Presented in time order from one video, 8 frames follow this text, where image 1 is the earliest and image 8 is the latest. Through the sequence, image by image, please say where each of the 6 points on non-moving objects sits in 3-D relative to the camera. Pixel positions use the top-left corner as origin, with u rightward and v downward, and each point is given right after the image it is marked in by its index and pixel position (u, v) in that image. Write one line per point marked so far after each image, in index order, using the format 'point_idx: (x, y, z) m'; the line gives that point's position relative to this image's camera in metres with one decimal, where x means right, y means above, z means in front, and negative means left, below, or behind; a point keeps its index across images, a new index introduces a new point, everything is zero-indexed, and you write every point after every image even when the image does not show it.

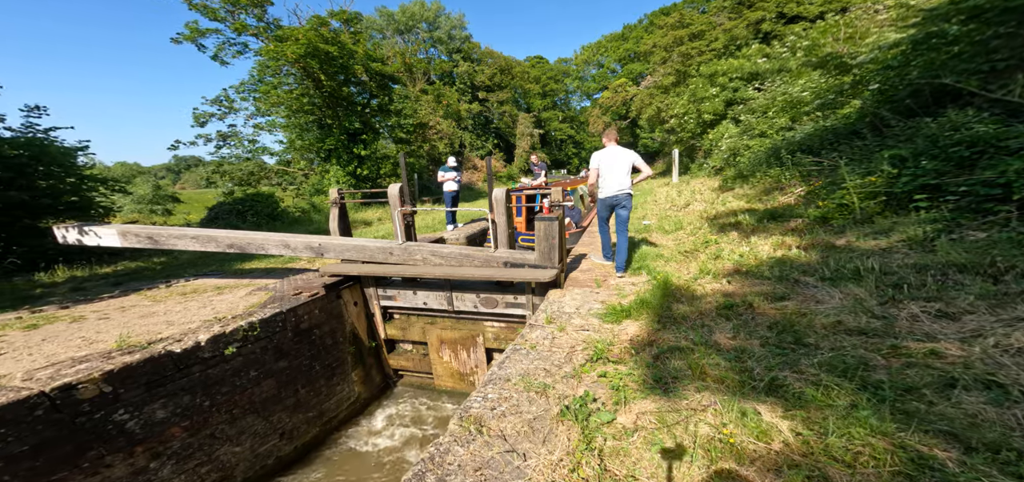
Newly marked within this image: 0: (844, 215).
0: (+4.3, +0.4, +5.1) m
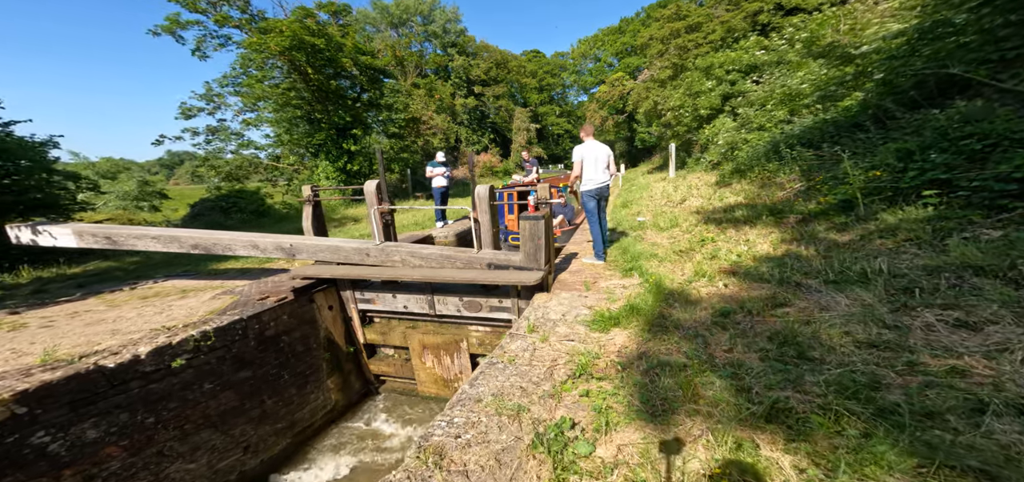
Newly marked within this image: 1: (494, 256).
0: (+4.1, +0.4, +4.9) m
1: (-0.2, -0.2, +4.5) m
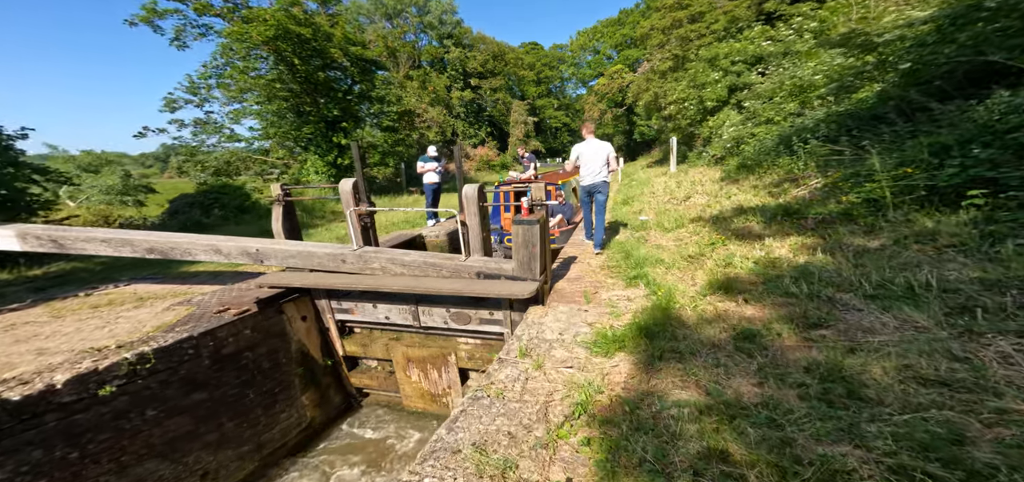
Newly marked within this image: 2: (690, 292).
0: (+4.0, +0.3, +4.4) m
1: (-0.3, -0.2, +4.0) m
2: (+1.6, -0.5, +3.7) m
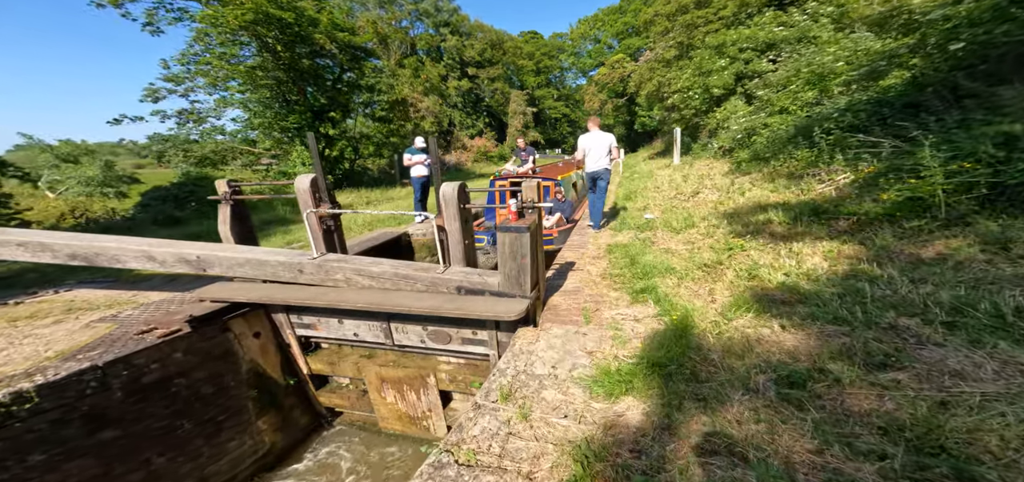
0: (+3.9, +0.3, +3.8) m
1: (-0.4, -0.3, +3.4) m
2: (+1.5, -0.6, +3.0) m
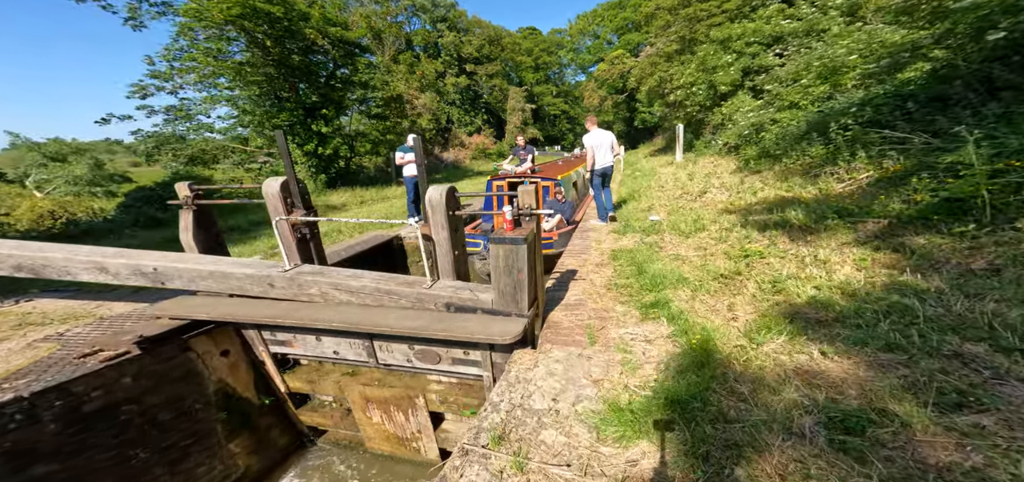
0: (+3.8, +0.2, +3.4) m
1: (-0.4, -0.4, +3.0) m
2: (+1.5, -0.6, +2.7) m
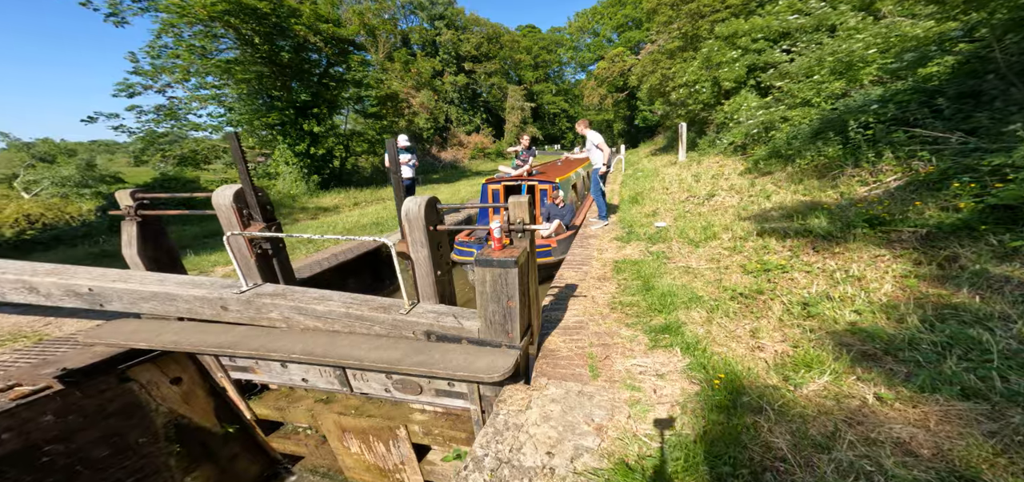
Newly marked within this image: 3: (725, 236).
0: (+3.8, +0.1, +3.0) m
1: (-0.5, -0.5, +2.6) m
2: (+1.4, -0.7, +2.3) m
3: (+2.4, 0.0, +4.4) m
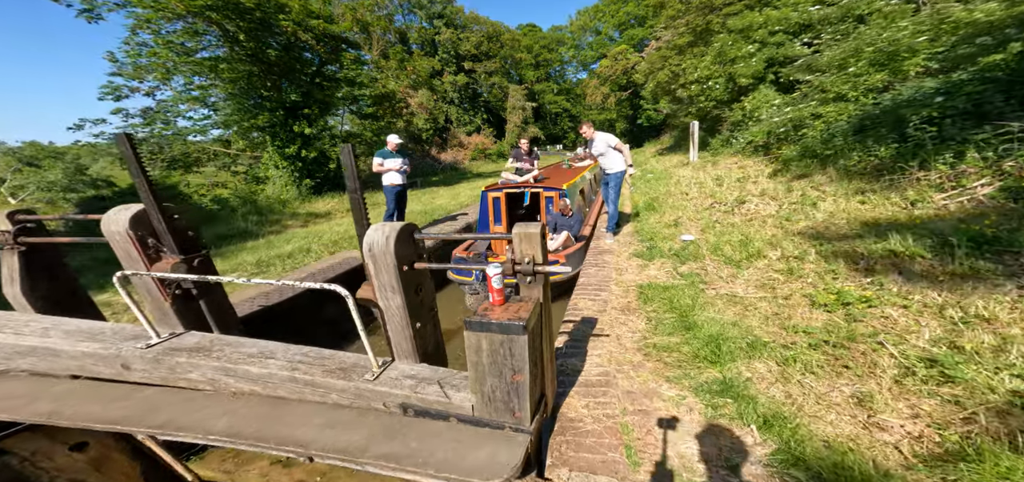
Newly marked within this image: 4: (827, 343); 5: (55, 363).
0: (+3.8, -0.1, +2.2) m
1: (-0.5, -0.7, +1.9) m
2: (+1.5, -0.9, +1.5) m
3: (+2.4, -0.1, +3.6) m
4: (+1.9, -0.6, +2.4) m
5: (-2.4, -0.7, +2.1) m
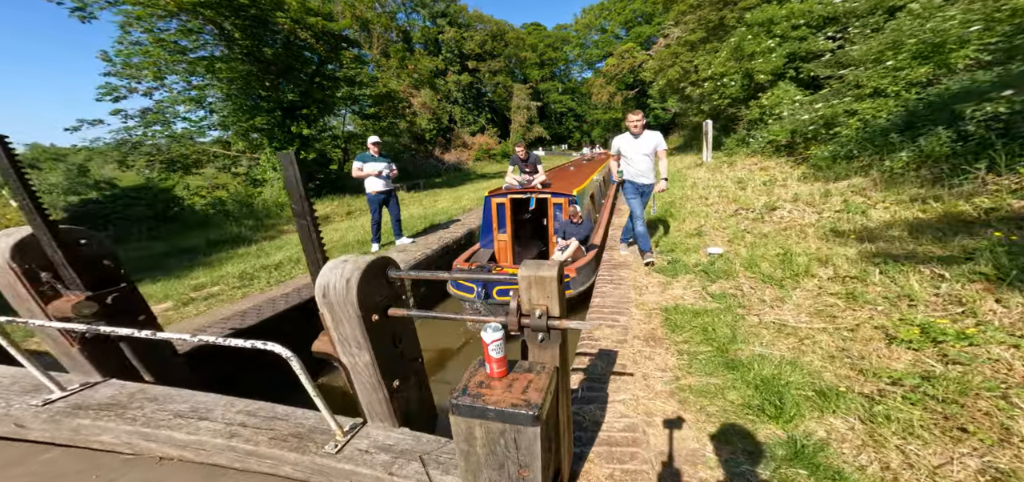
0: (+3.8, -0.2, +1.7) m
1: (-0.5, -0.8, +1.4) m
2: (+1.5, -1.0, +1.1) m
3: (+2.4, -0.3, +3.1) m
4: (+1.9, -0.7, +1.9) m
5: (-2.4, -0.8, +1.7) m
